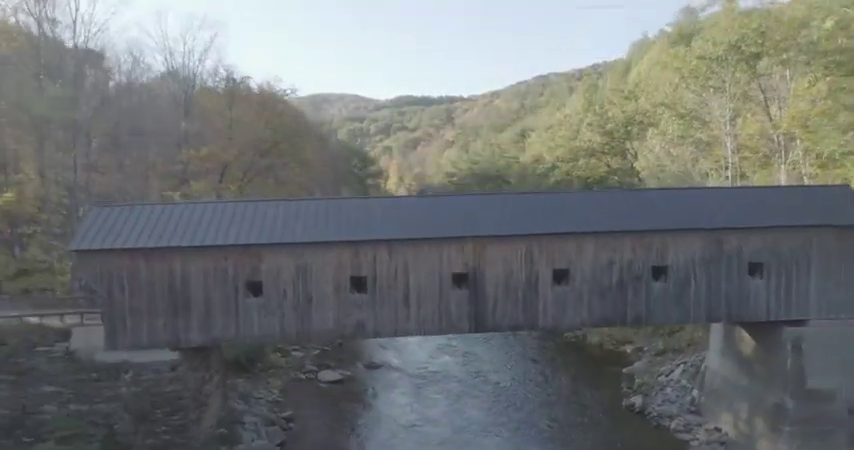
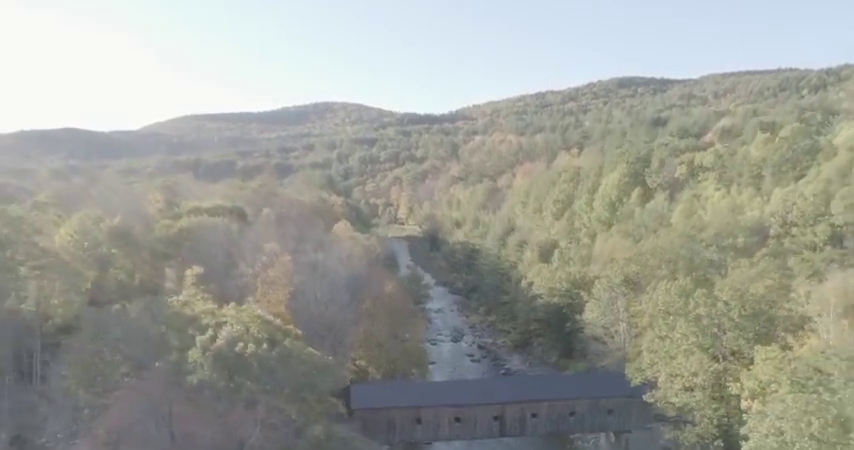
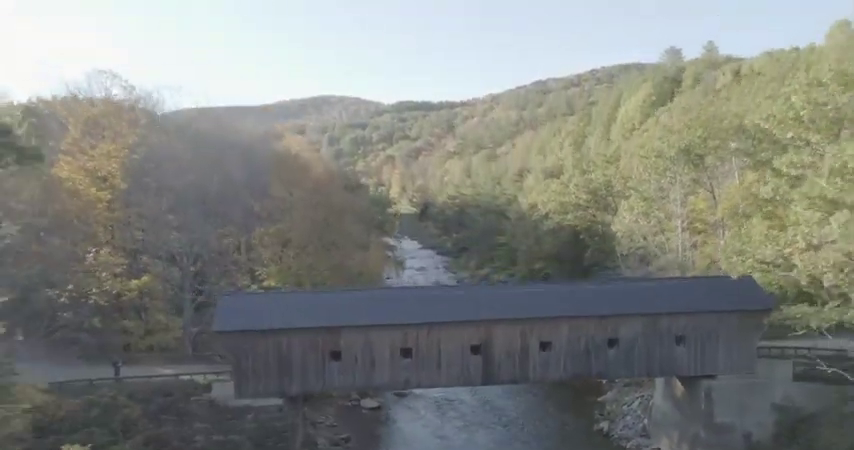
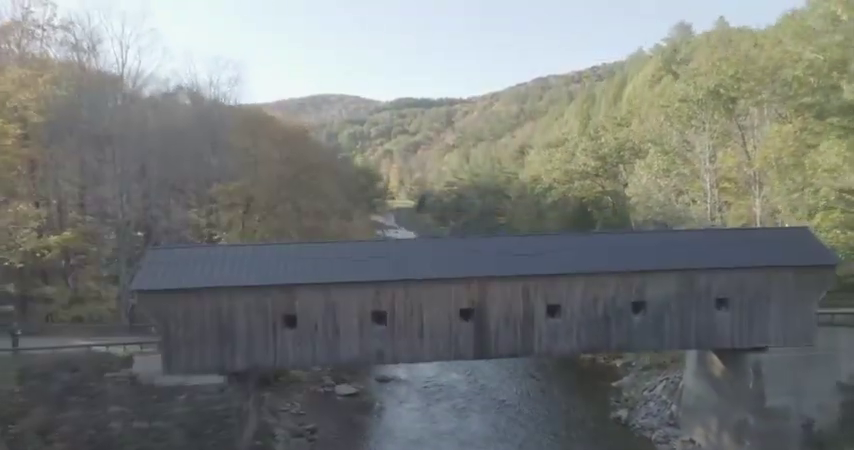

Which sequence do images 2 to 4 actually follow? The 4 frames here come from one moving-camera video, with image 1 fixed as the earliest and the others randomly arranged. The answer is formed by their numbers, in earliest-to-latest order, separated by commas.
4, 3, 2
